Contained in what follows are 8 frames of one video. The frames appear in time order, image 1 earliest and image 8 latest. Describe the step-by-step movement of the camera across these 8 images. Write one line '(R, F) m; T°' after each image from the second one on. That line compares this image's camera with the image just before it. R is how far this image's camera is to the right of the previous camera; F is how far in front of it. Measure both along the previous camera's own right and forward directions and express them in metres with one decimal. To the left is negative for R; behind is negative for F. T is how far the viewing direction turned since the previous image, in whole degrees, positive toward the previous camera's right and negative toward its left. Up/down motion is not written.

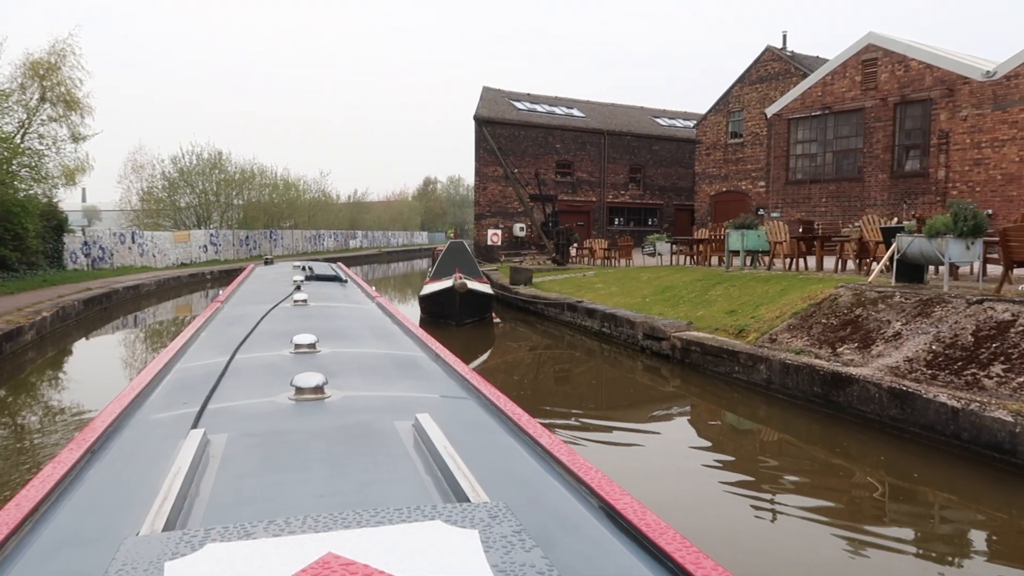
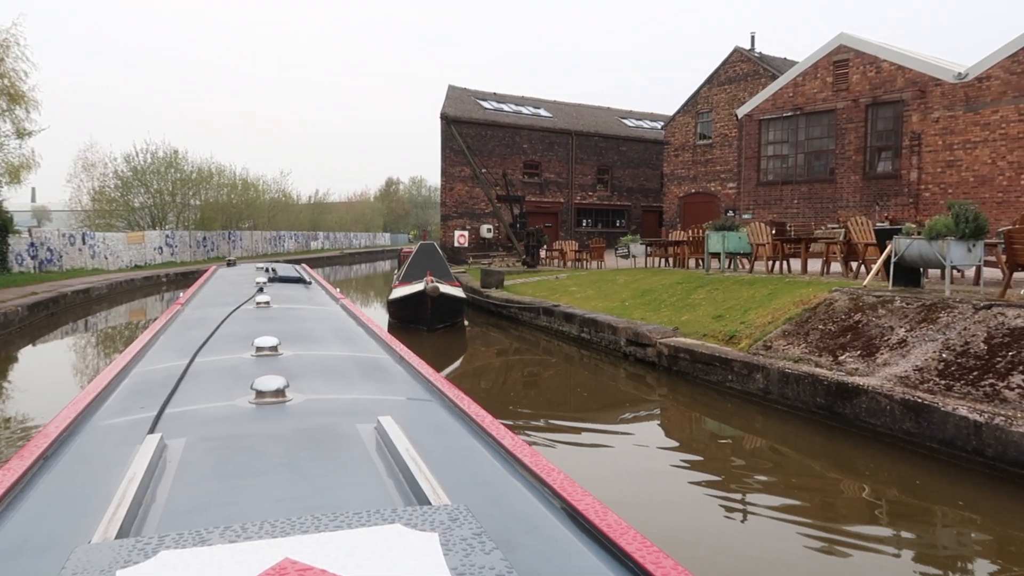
(-0.2, +0.5) m; +3°
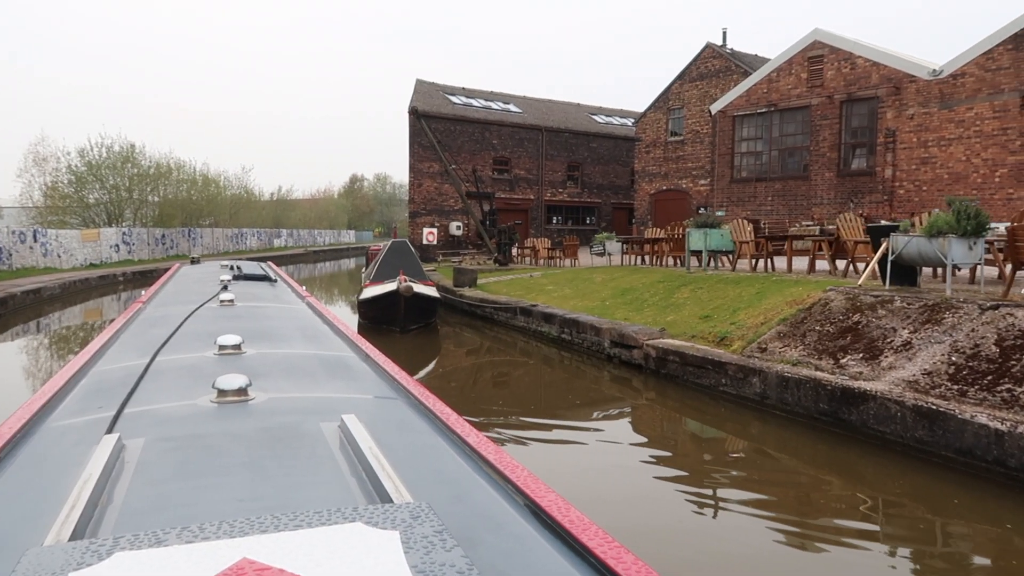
(-0.2, +0.4) m; +3°
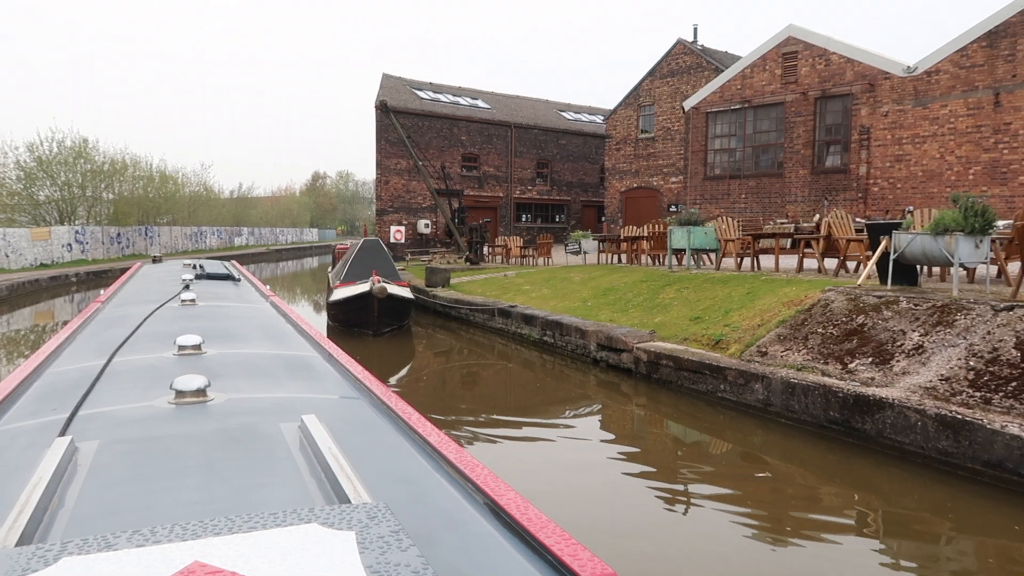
(-0.2, +0.4) m; +3°
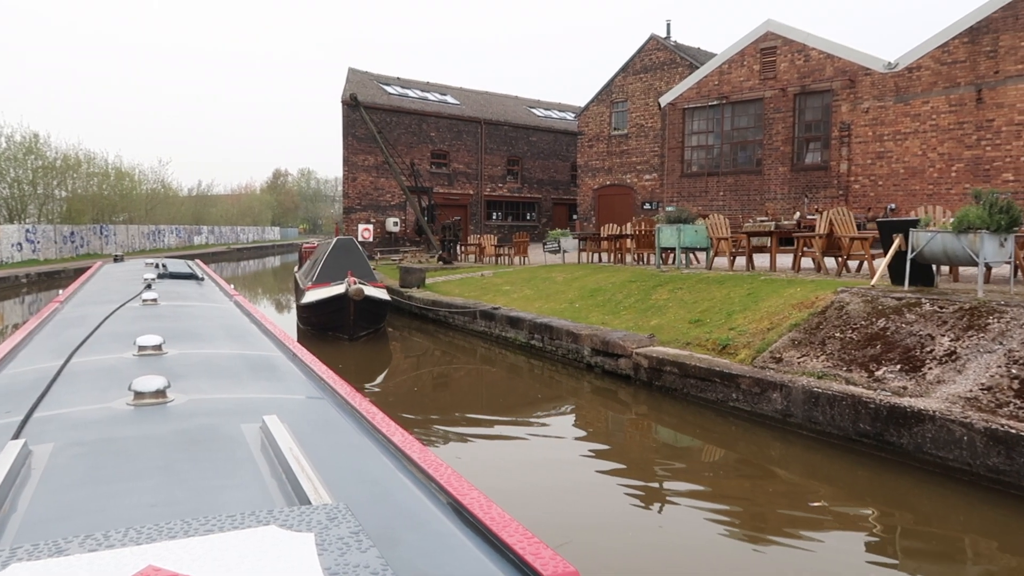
(-0.3, +0.5) m; +3°
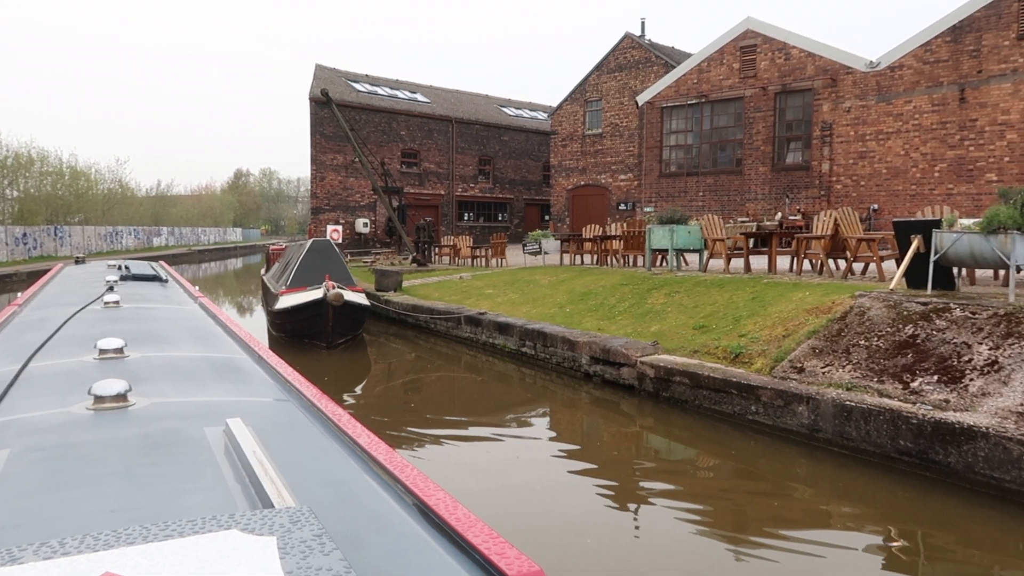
(-0.3, +0.5) m; +3°
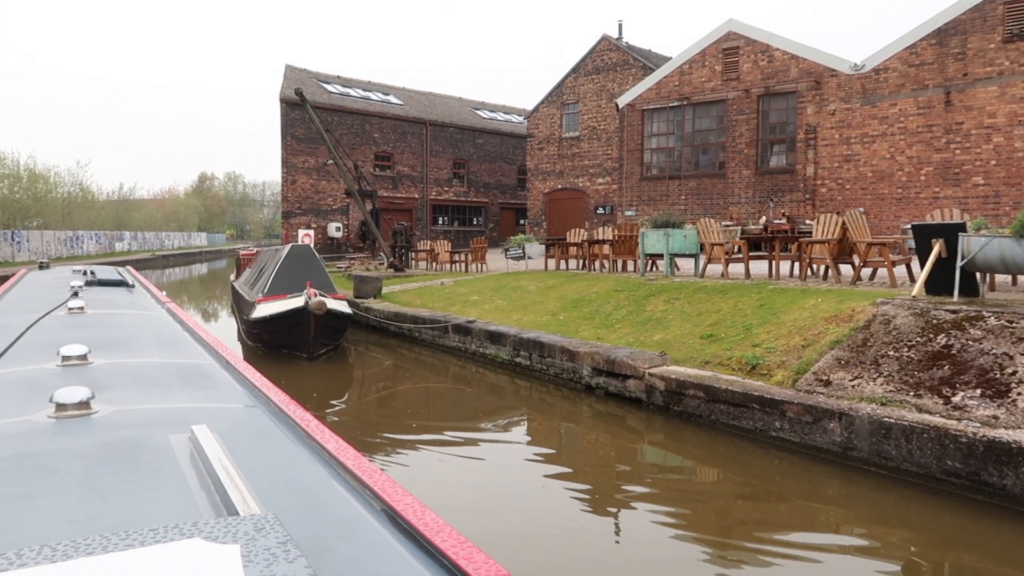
(-0.3, +0.4) m; +3°
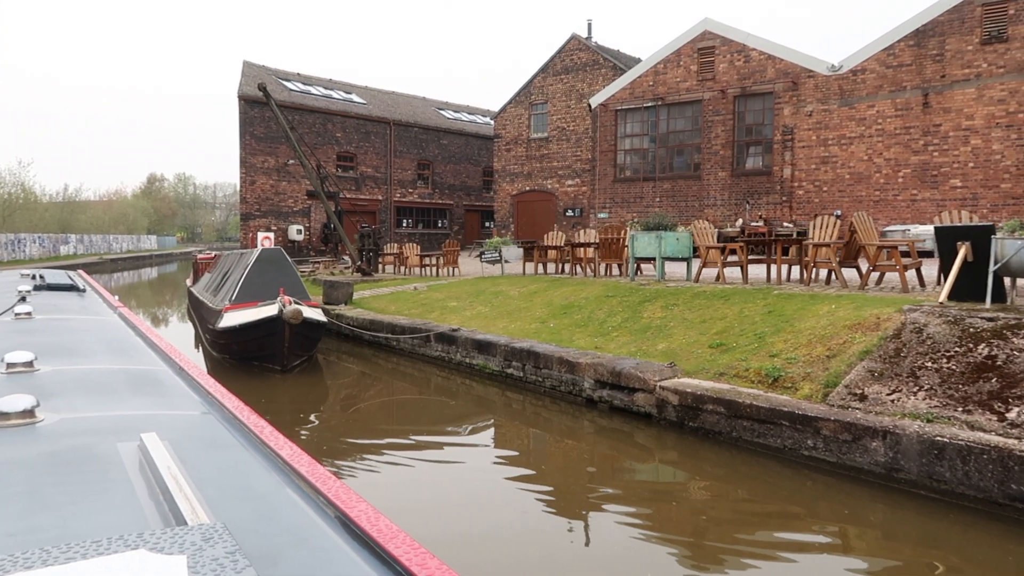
(-0.4, +0.5) m; +4°
